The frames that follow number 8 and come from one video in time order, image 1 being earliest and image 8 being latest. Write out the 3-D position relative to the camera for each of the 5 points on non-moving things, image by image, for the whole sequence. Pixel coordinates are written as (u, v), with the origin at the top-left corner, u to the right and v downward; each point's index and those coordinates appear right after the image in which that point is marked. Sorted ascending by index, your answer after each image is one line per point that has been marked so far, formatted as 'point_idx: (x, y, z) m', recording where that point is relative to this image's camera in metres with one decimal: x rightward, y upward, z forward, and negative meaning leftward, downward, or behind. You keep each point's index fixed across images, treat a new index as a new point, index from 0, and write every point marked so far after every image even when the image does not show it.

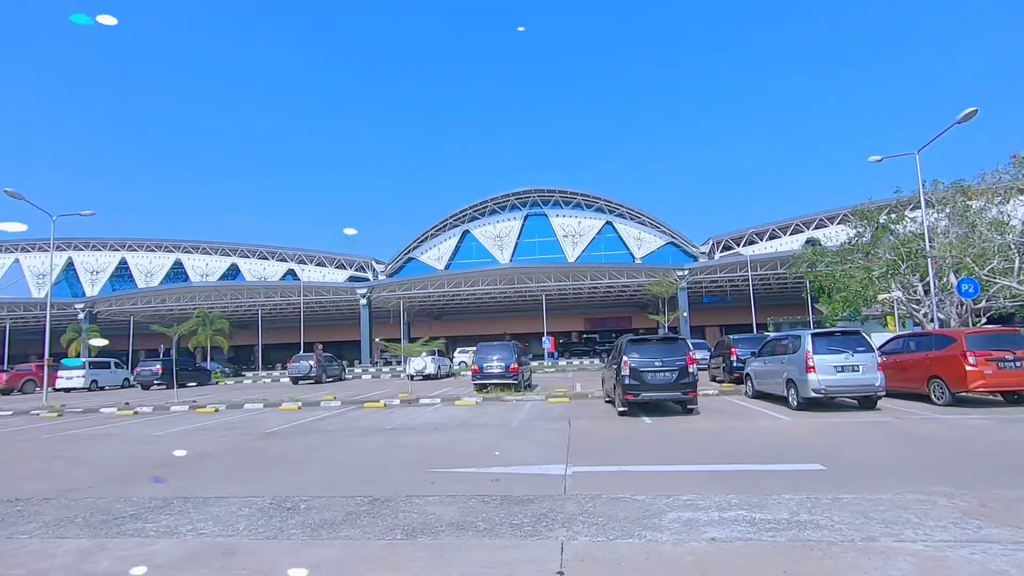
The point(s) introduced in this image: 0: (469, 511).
0: (-0.5, -2.5, +6.0) m
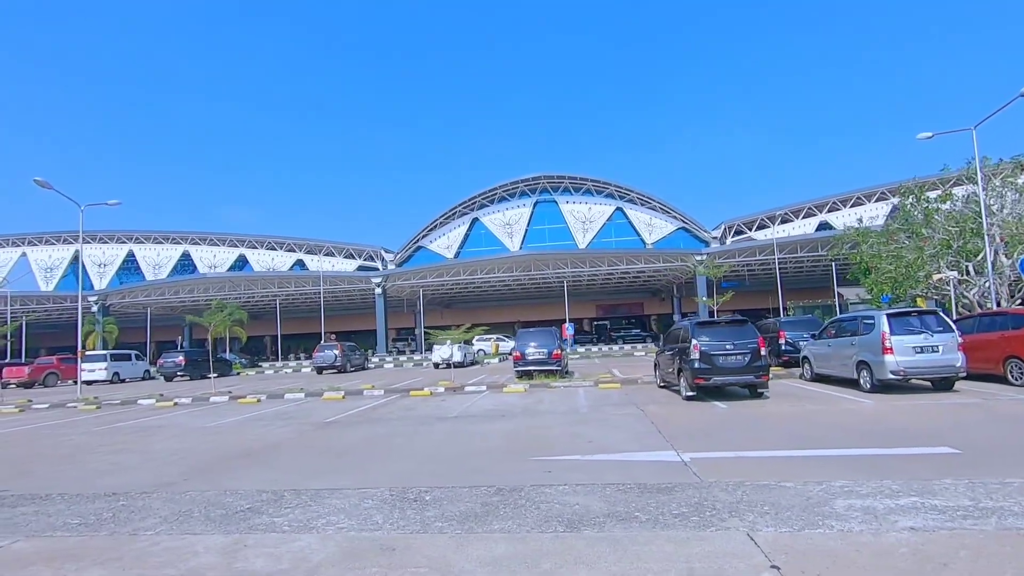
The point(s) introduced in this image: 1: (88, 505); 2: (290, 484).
0: (+1.1, -2.2, +5.6) m
1: (-5.1, -2.6, +6.5) m
2: (-2.9, -2.6, +7.1) m
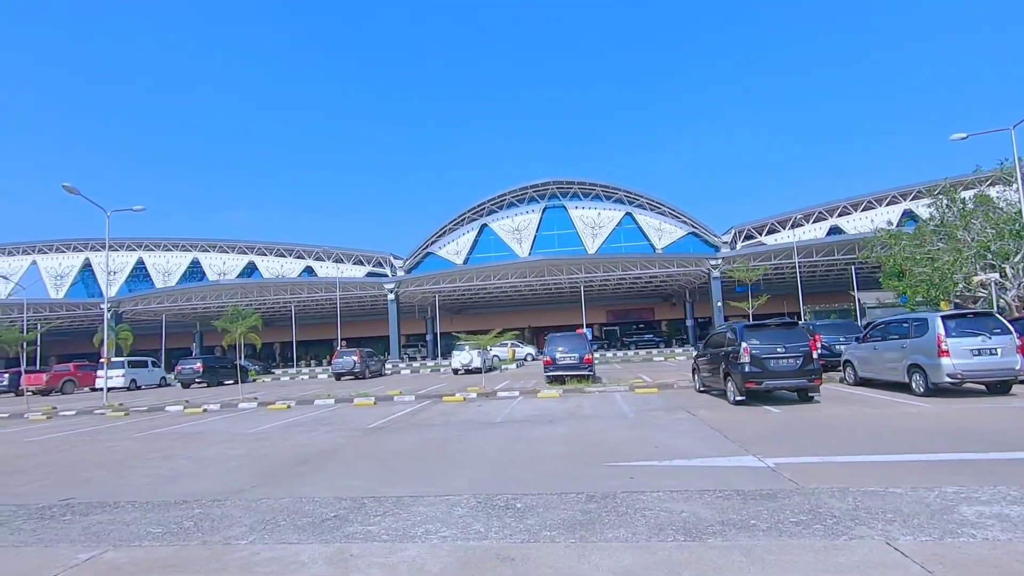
0: (+2.1, -2.2, +5.4) m
1: (-4.1, -2.6, +6.3) m
2: (-1.9, -2.6, +6.8) m
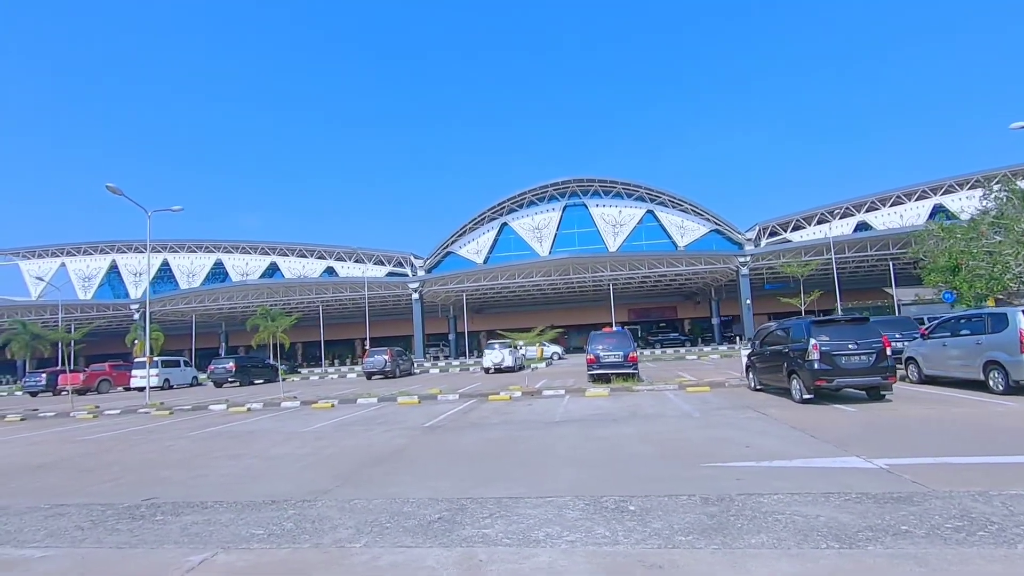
0: (+3.3, -2.1, +5.0) m
1: (-2.9, -2.6, +6.1) m
2: (-0.6, -2.5, +6.6) m
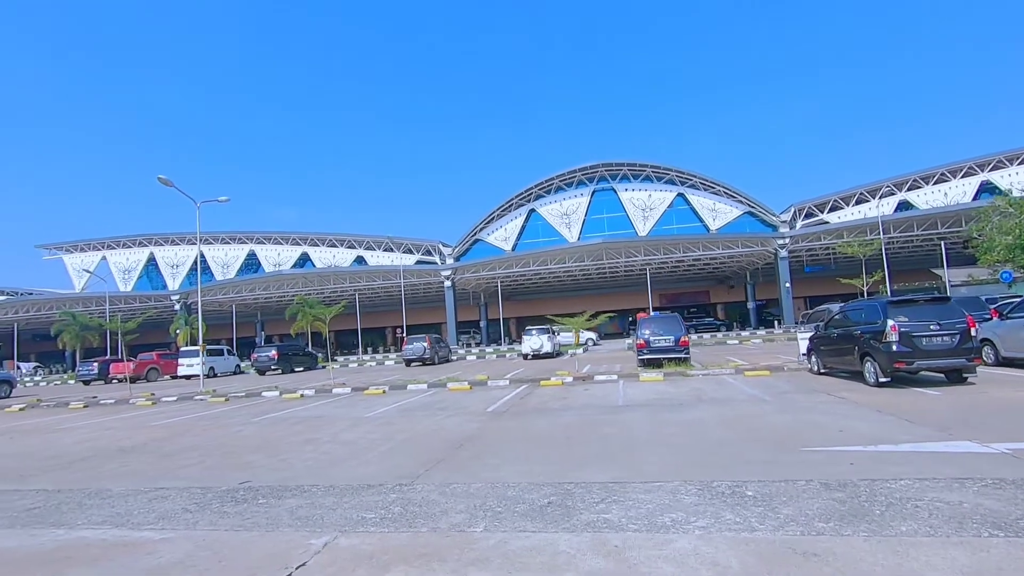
0: (+4.4, -1.9, +4.7) m
1: (-1.7, -2.4, +6.1) m
2: (+0.5, -2.3, +6.5) m
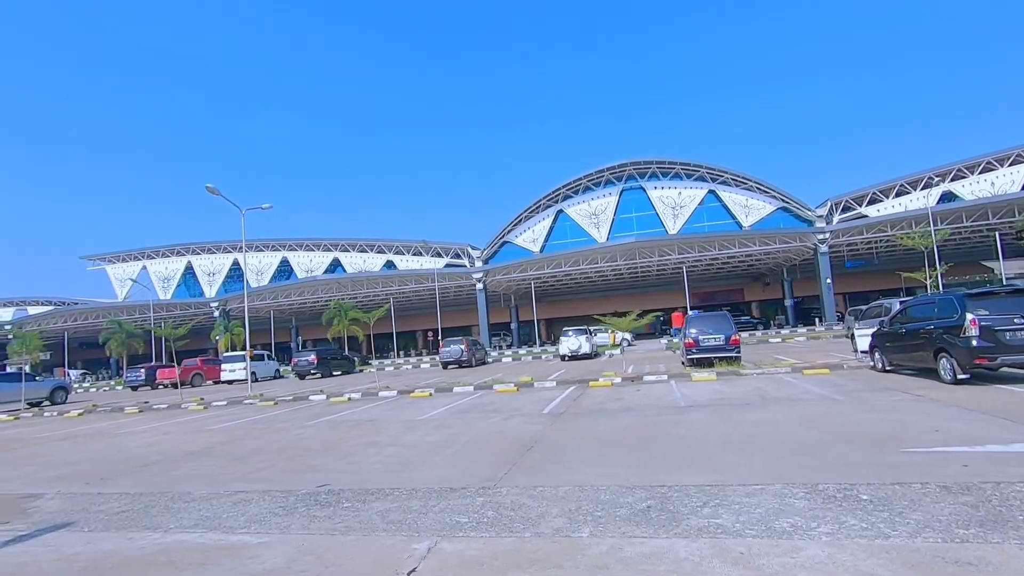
0: (+5.3, -1.8, +4.4) m
1: (-0.7, -2.4, +6.0) m
2: (+1.6, -2.2, +6.3) m
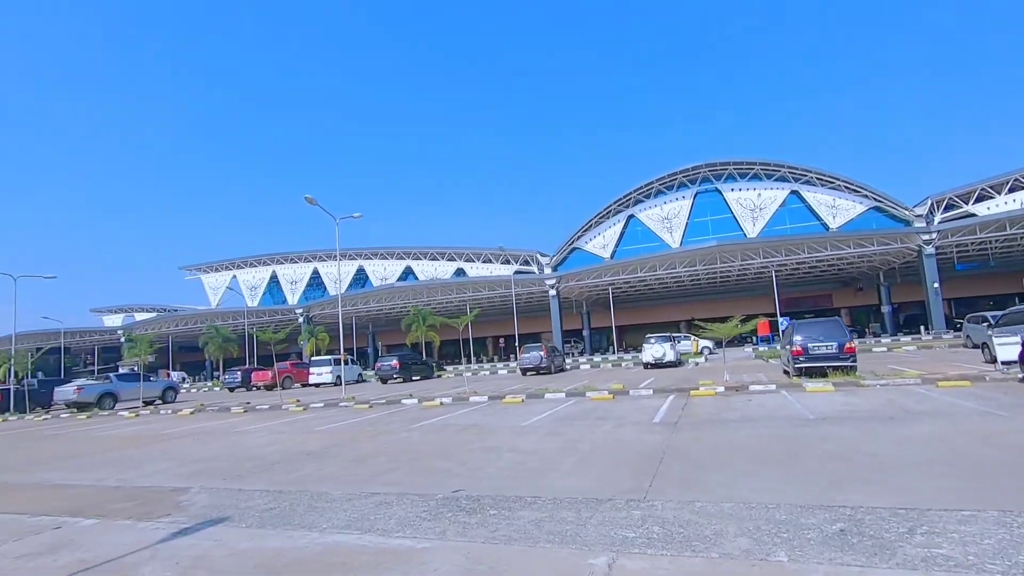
0: (+6.7, -1.7, +3.3) m
1: (+1.0, -2.4, +5.7) m
2: (+3.2, -2.2, +5.7) m
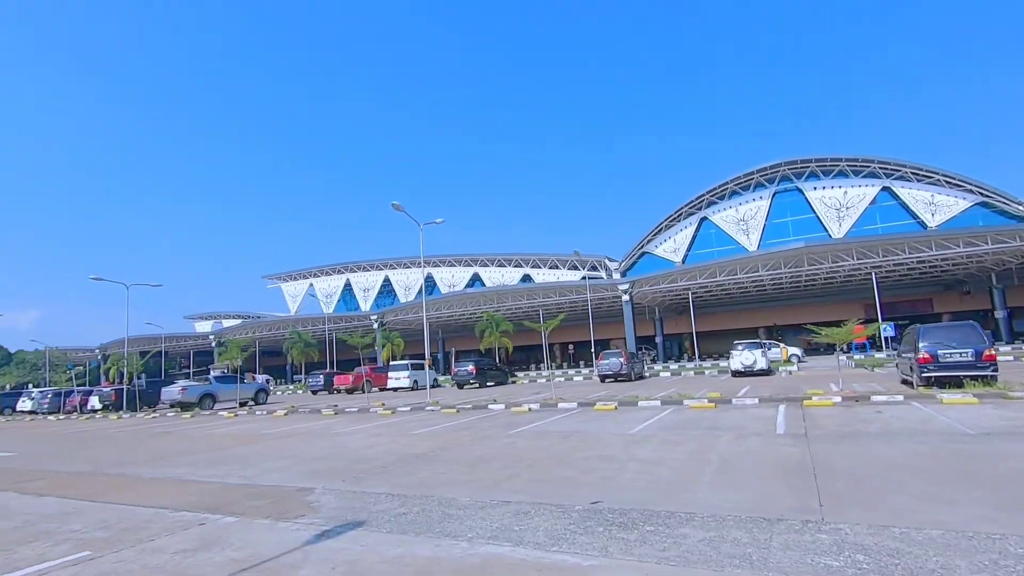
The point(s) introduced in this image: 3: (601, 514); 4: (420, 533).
0: (+8.0, -1.6, +2.1) m
1: (+2.6, -2.3, +5.0) m
2: (+4.8, -2.1, +4.8) m
3: (+1.0, -2.6, +6.1) m
4: (-1.0, -2.7, +5.9) m
